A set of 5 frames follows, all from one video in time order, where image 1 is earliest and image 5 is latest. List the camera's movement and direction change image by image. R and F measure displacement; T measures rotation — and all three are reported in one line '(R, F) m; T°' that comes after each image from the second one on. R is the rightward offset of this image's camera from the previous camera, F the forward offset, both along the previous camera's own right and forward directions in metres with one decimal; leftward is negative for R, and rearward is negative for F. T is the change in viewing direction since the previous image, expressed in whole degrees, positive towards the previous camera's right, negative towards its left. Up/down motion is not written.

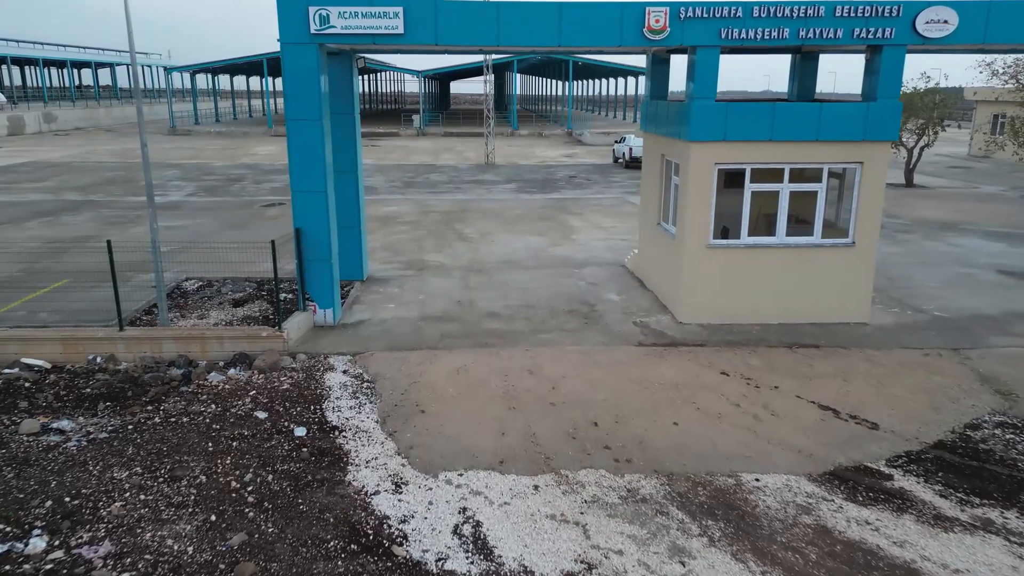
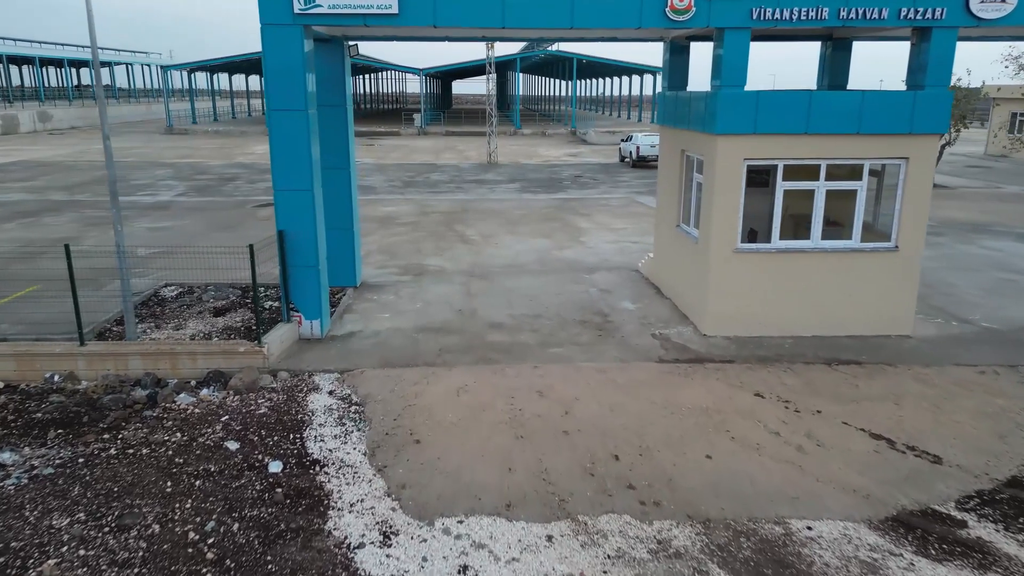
(-0.1, +0.9) m; 0°
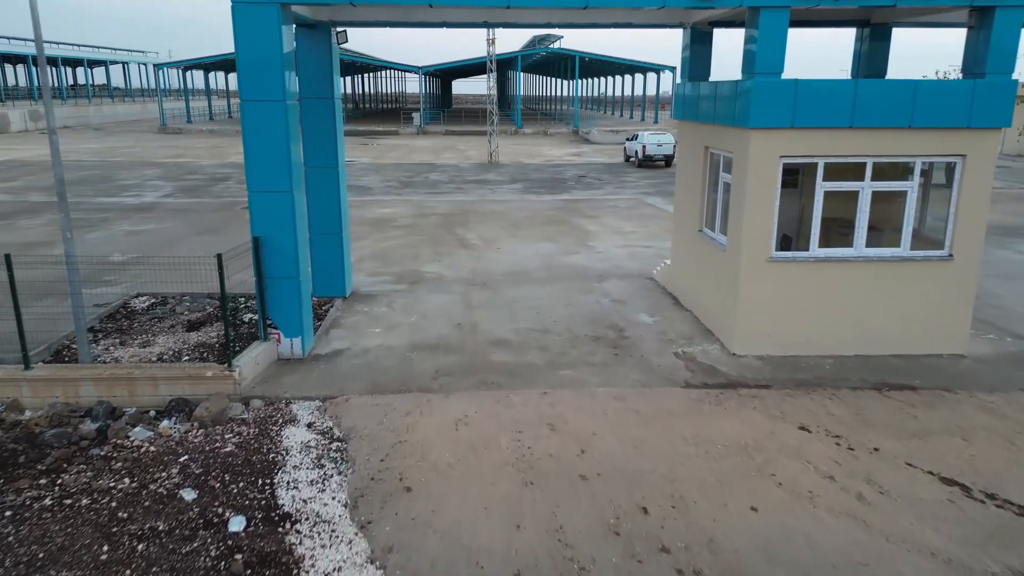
(-0.1, +1.0) m; 0°
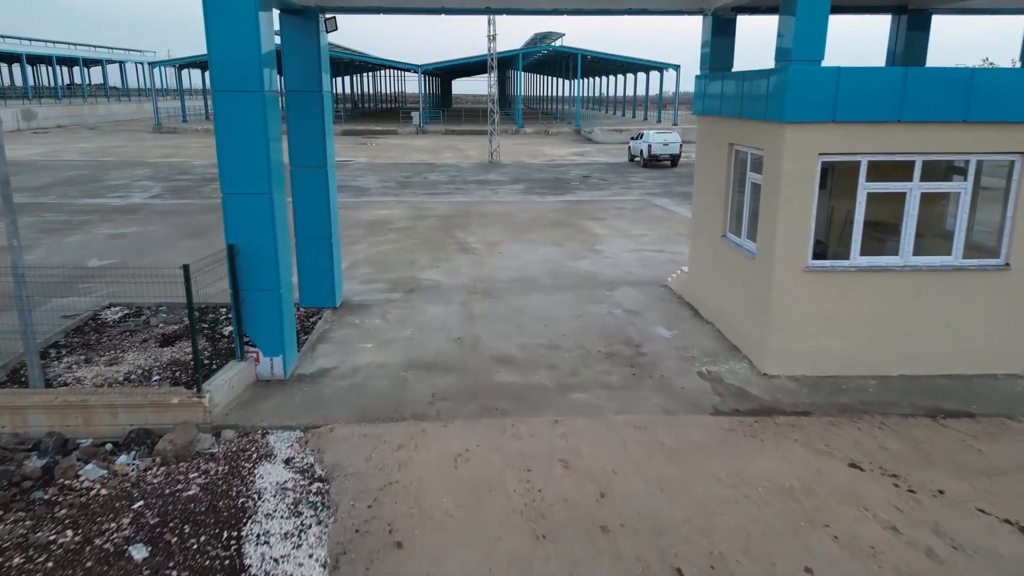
(-0.1, +0.8) m; 0°
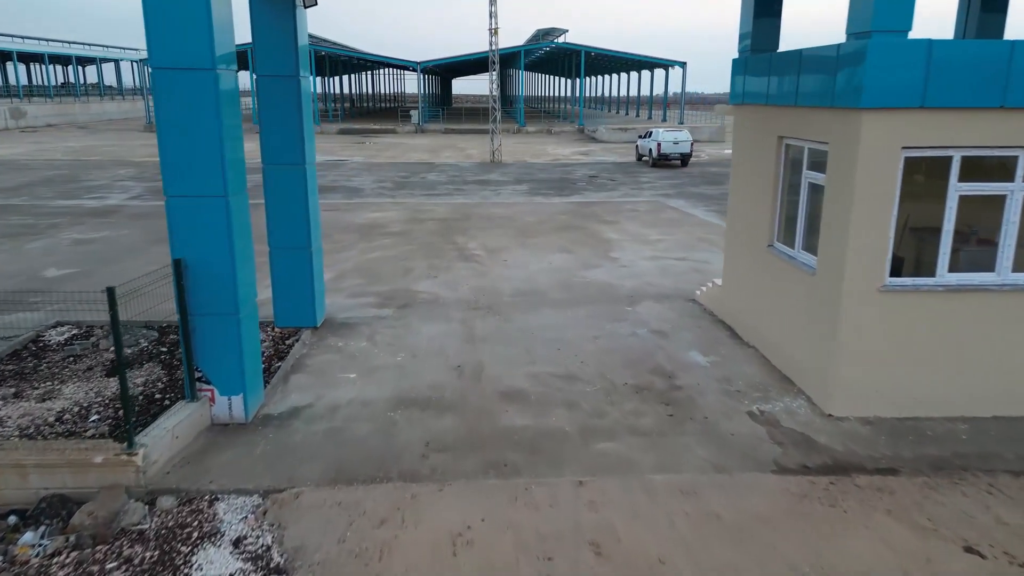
(-0.1, +1.3) m; 0°
